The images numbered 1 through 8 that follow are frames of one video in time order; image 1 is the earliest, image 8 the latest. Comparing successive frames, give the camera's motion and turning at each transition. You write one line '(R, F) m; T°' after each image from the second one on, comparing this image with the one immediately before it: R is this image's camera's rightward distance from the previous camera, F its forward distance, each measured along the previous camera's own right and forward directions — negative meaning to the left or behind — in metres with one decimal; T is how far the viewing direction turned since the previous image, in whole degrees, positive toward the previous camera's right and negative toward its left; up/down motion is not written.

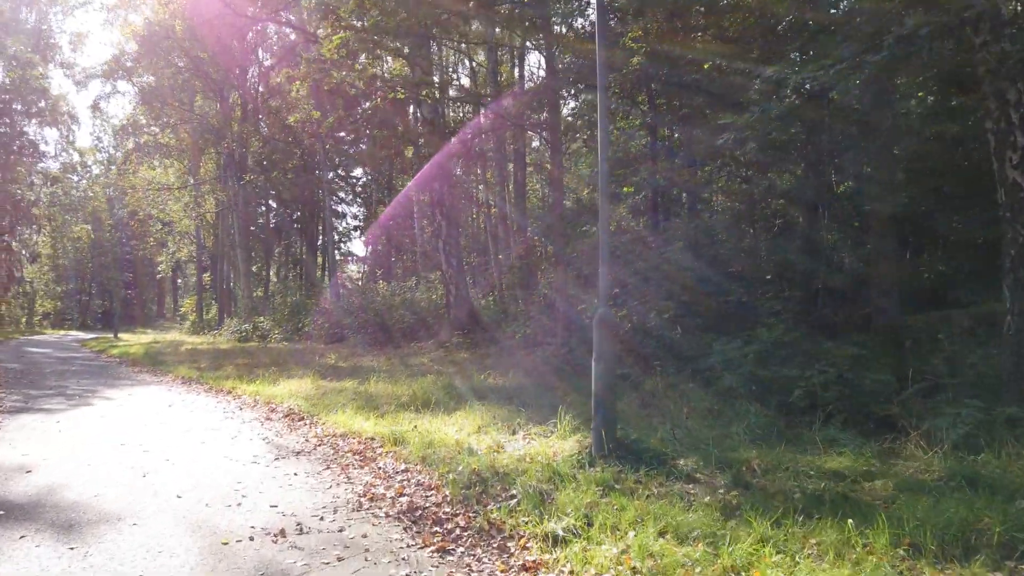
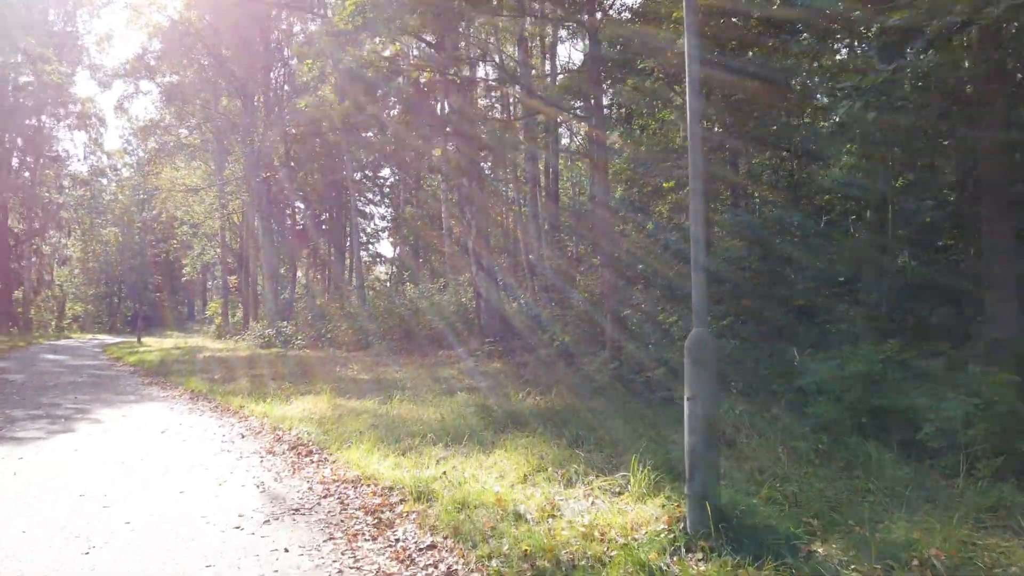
(-0.2, +1.5) m; -2°
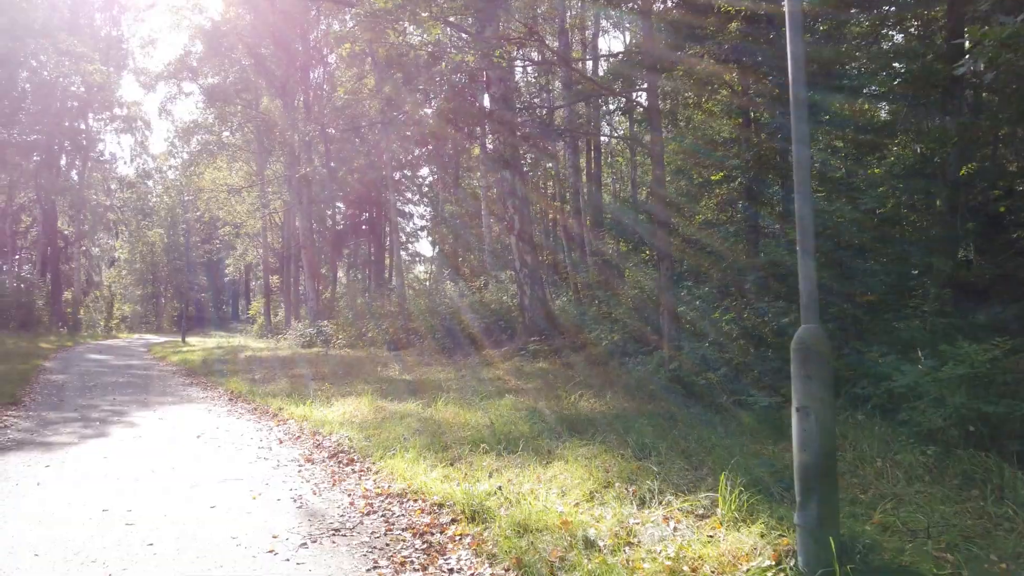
(-0.2, +0.6) m; -3°
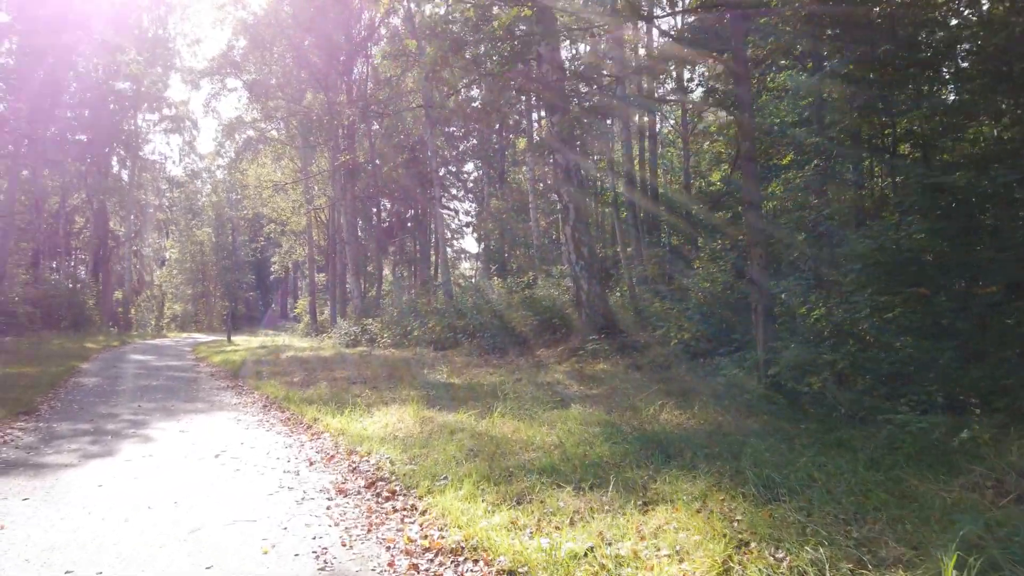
(-0.2, +1.4) m; -3°
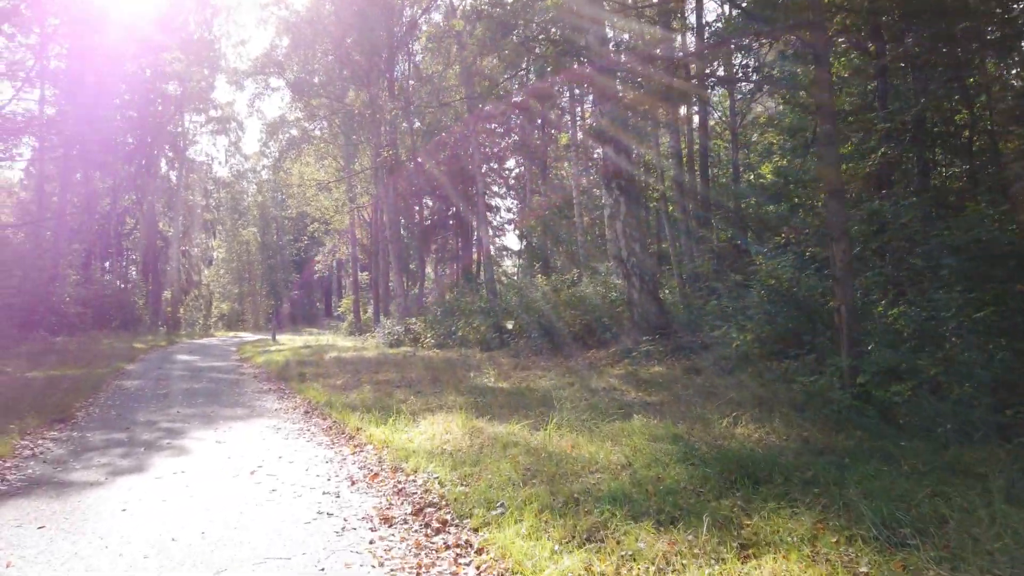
(-0.2, +0.7) m; -3°
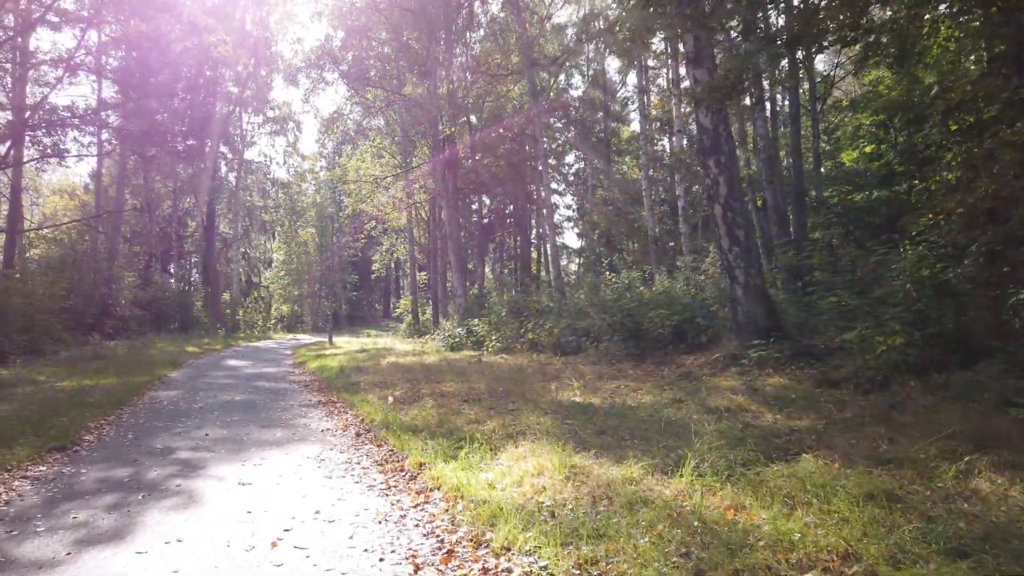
(-0.5, +2.1) m; -4°
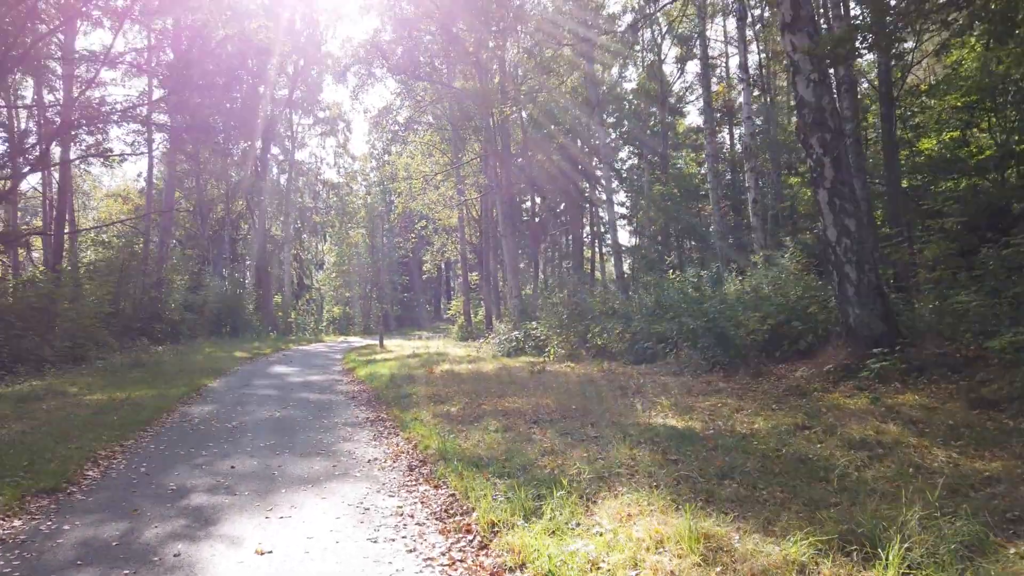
(-0.3, +1.6) m; -4°
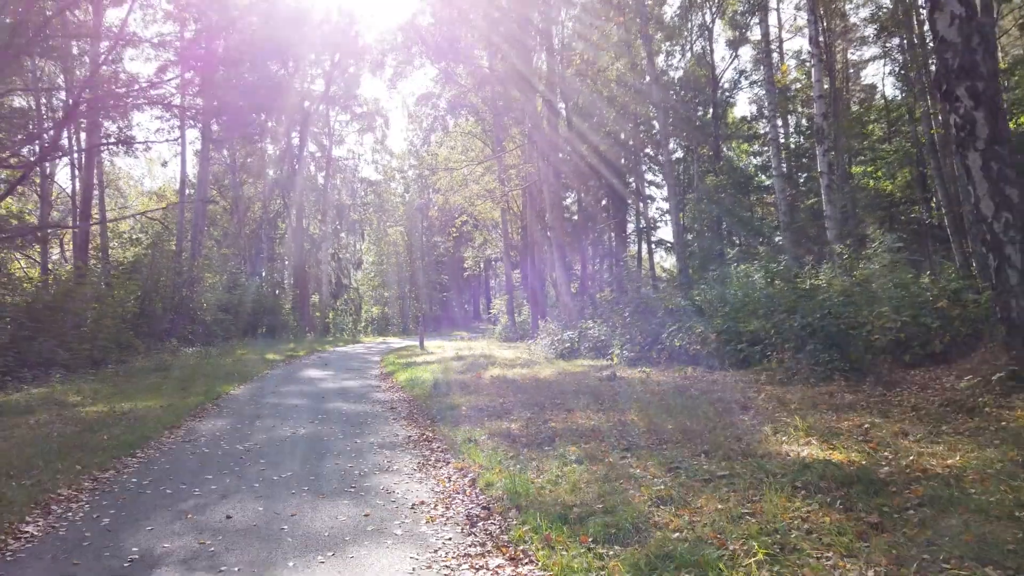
(-0.4, +2.1) m; -3°
